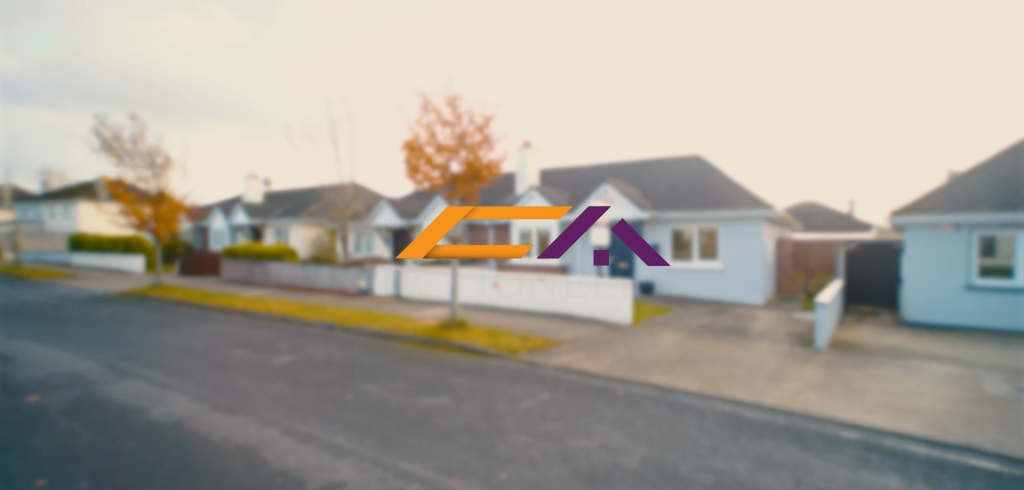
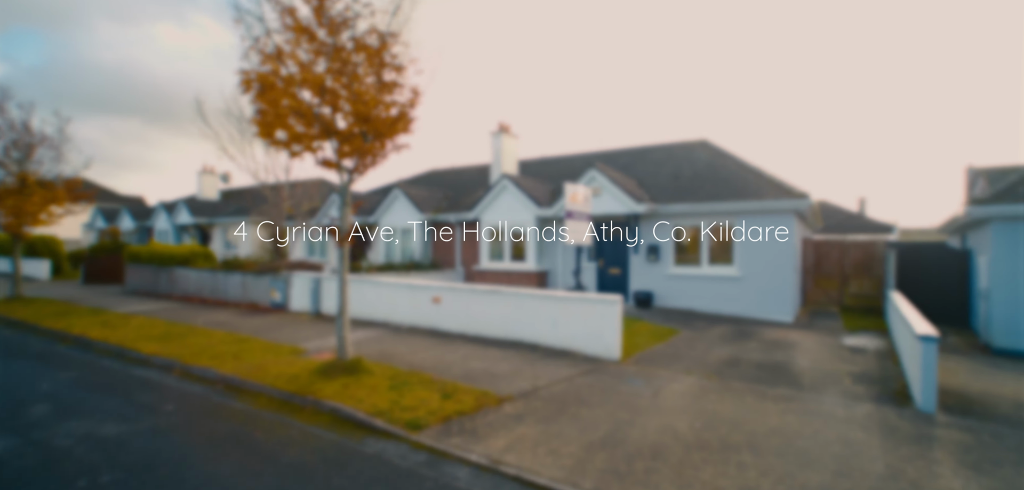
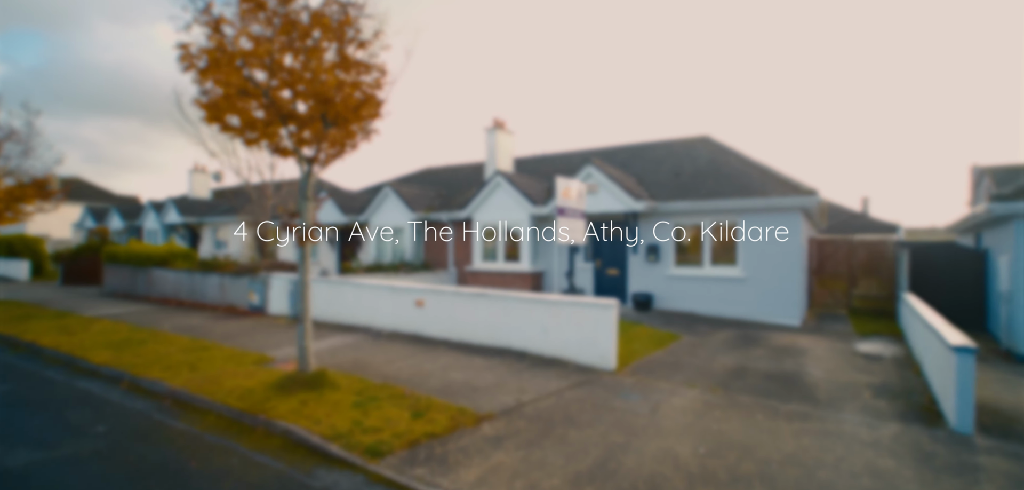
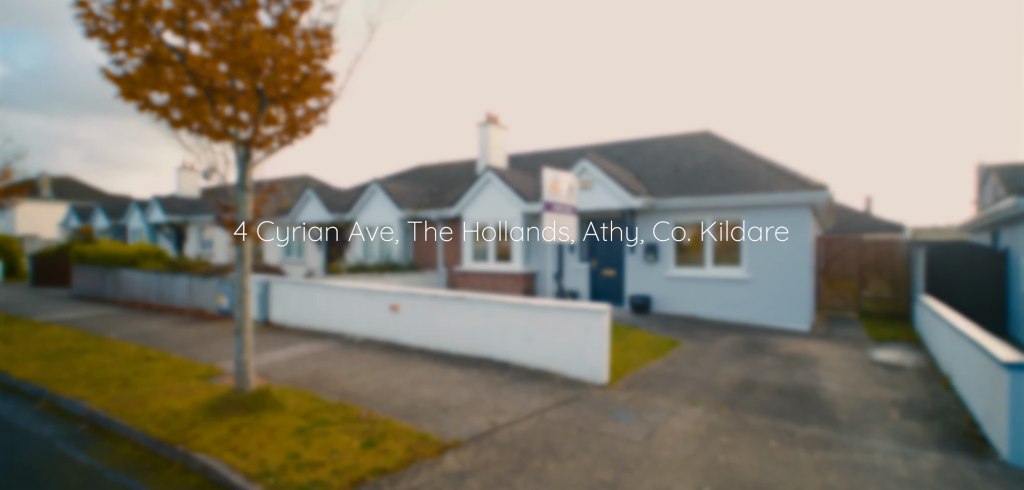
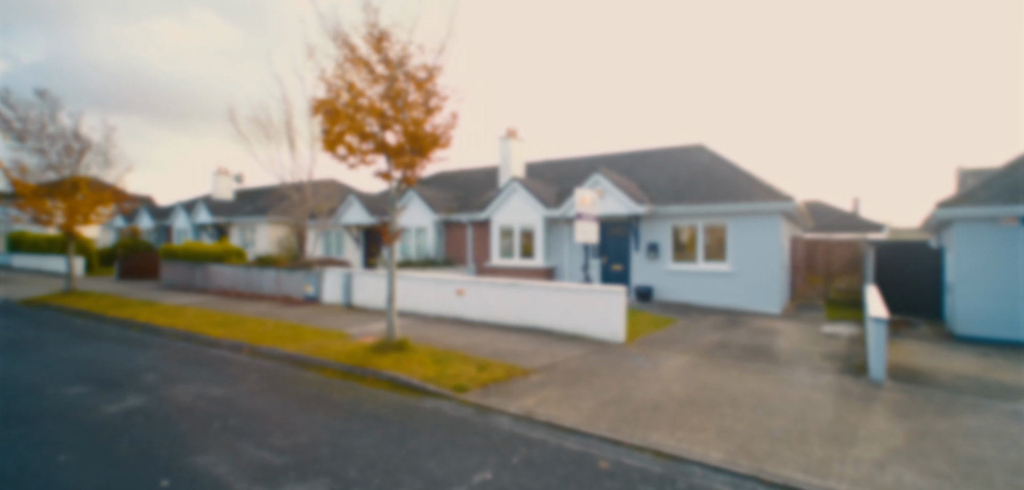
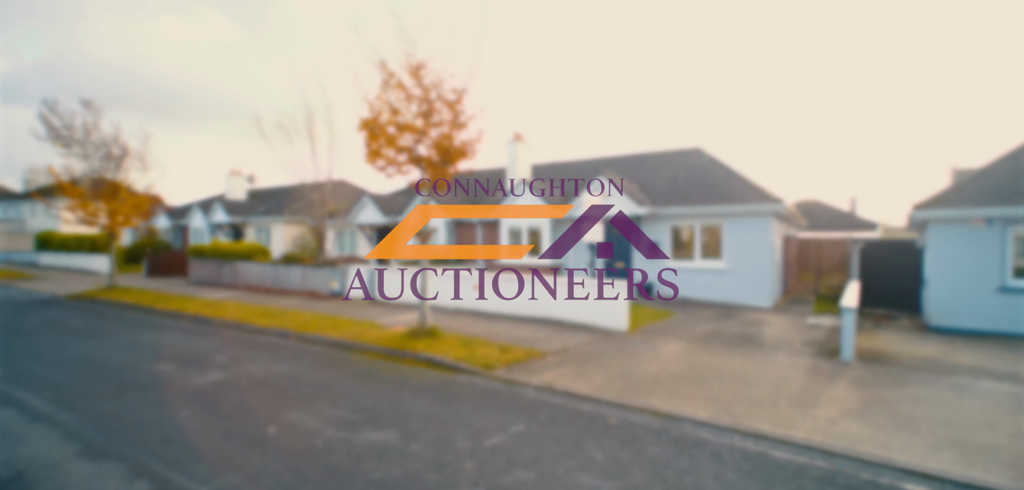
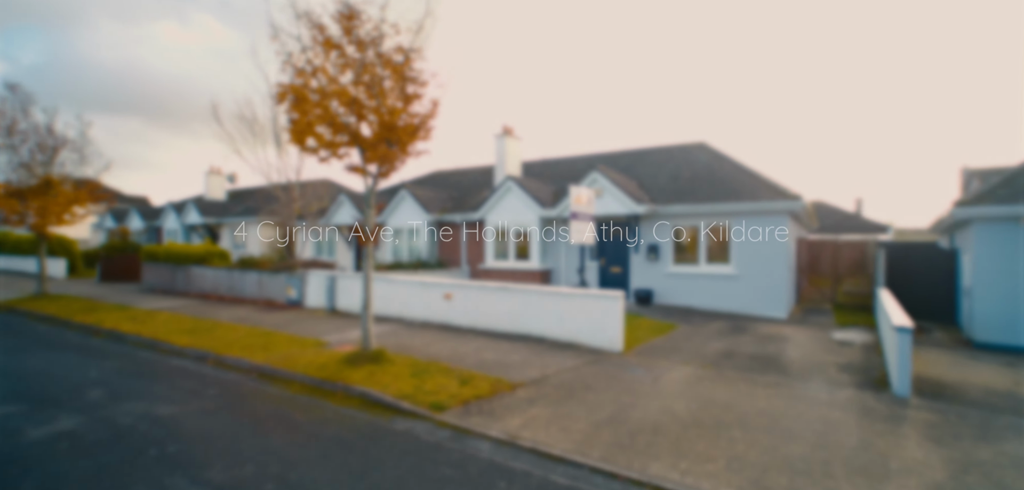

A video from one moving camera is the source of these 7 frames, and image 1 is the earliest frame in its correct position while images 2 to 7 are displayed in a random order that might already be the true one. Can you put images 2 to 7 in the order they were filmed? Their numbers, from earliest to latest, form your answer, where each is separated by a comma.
6, 5, 7, 2, 3, 4
